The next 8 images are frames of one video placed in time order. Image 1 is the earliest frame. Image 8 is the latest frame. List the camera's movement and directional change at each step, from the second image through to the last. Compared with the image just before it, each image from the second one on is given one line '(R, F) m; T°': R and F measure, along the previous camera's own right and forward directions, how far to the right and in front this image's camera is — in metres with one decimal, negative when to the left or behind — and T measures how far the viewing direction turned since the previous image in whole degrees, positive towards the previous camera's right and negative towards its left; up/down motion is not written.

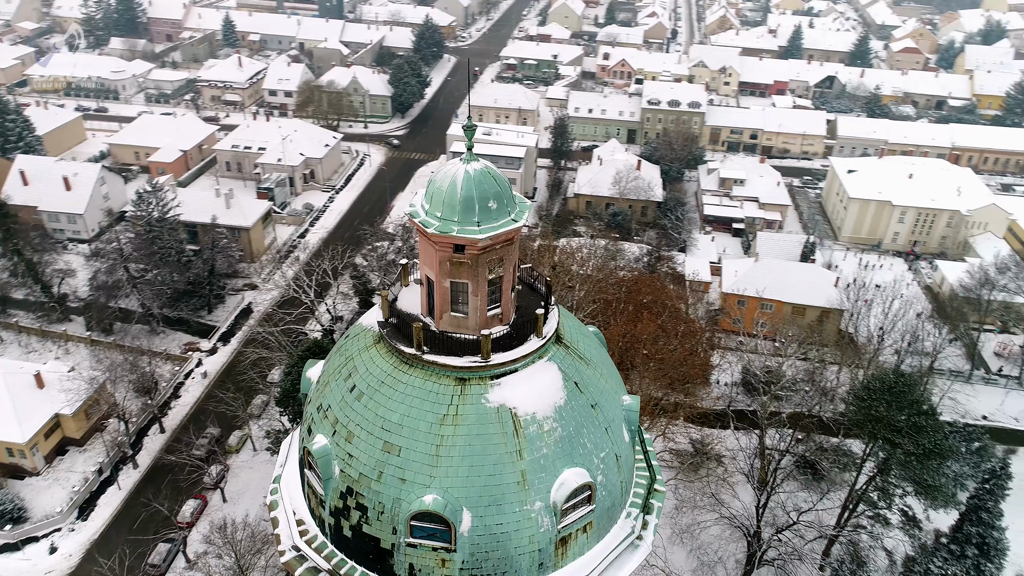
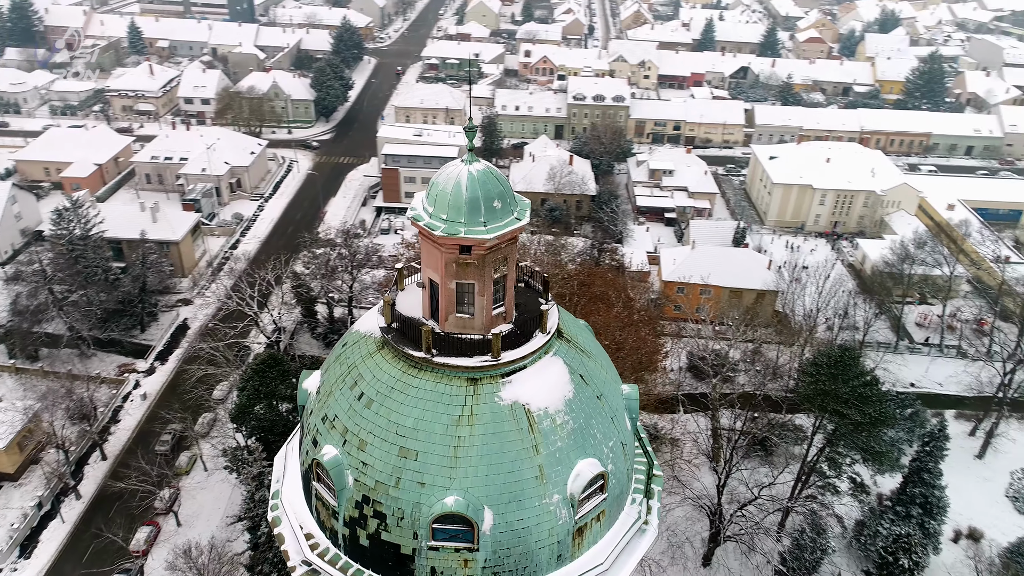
(-1.2, -0.1) m; +6°
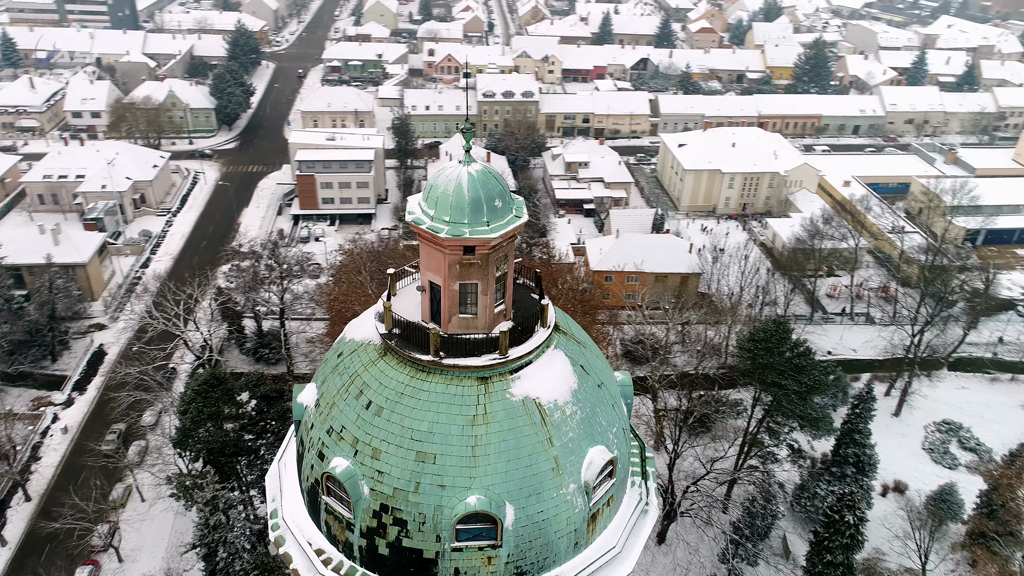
(-1.5, -0.1) m; +7°
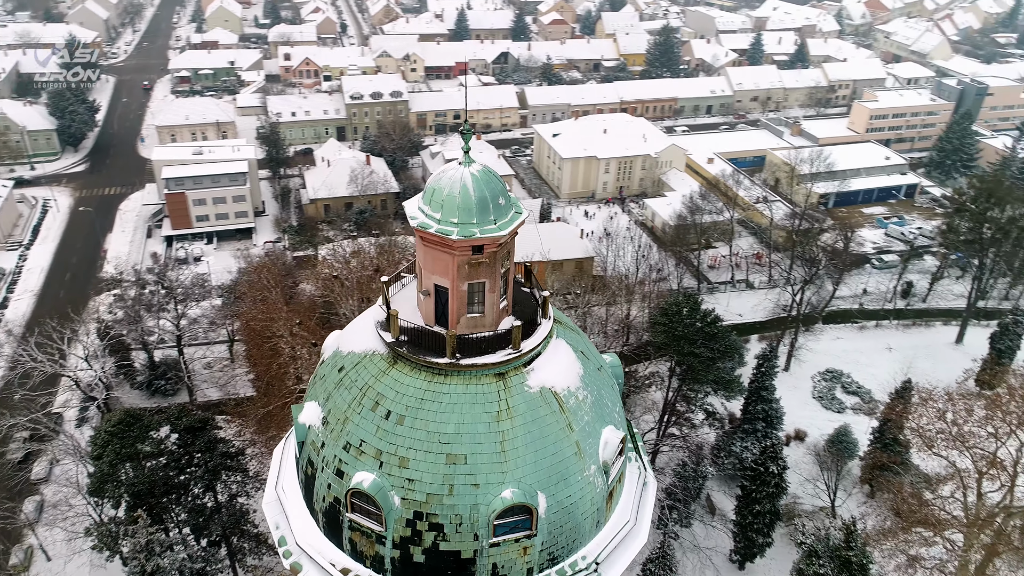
(-2.2, 0.0) m; +10°
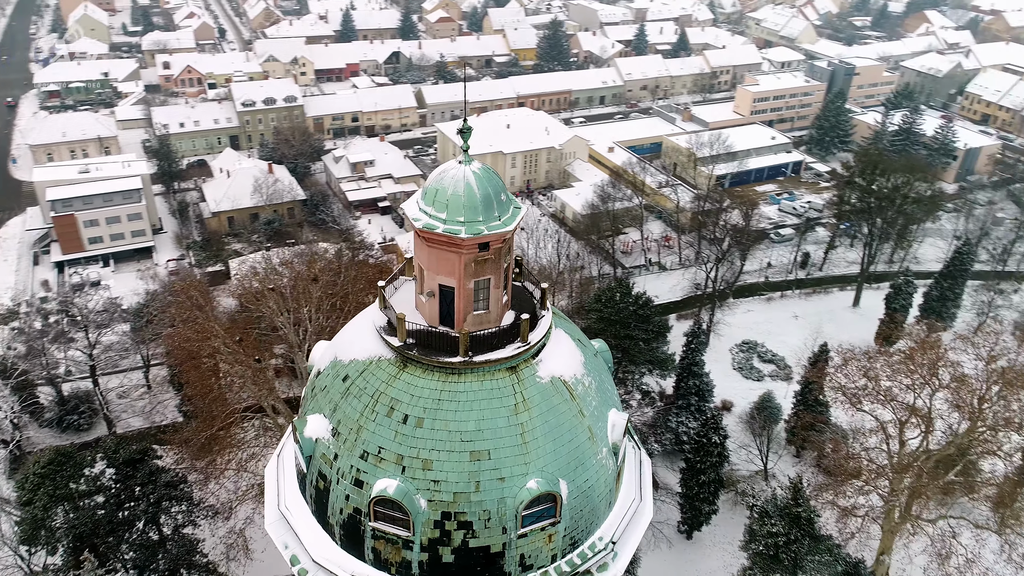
(-1.7, -0.1) m; +8°
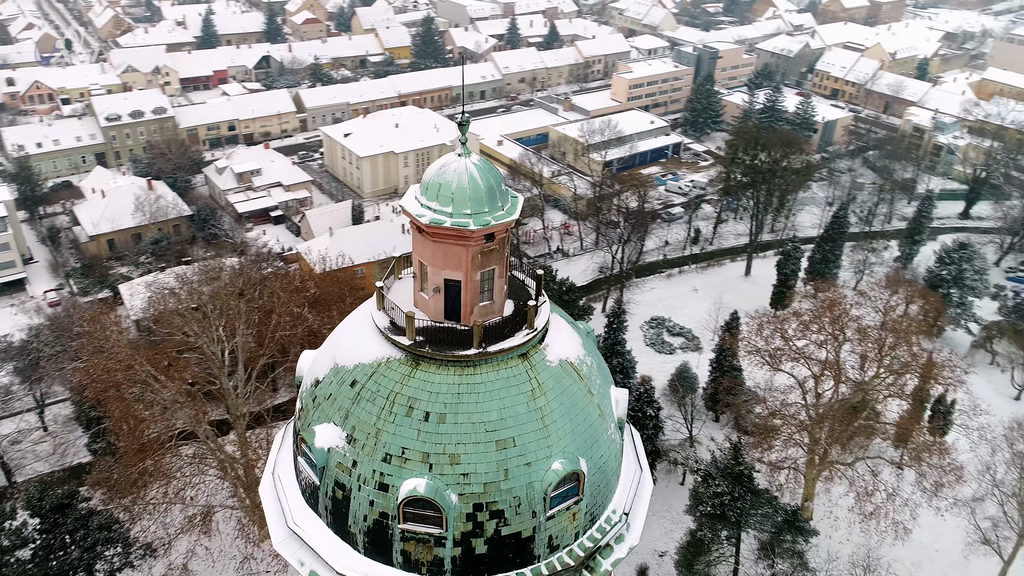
(-2.0, 0.0) m; +9°
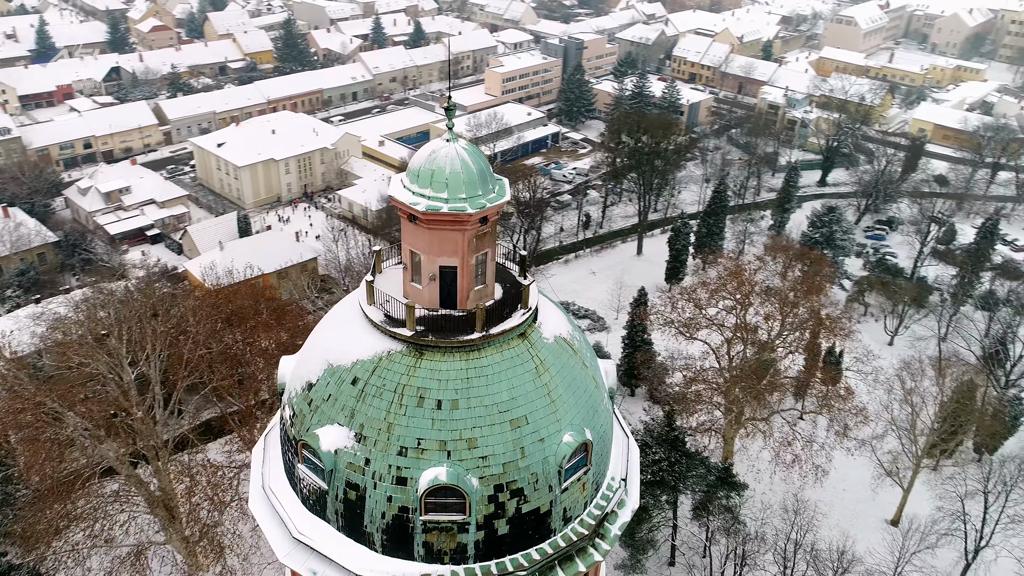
(-1.9, 0.0) m; +9°
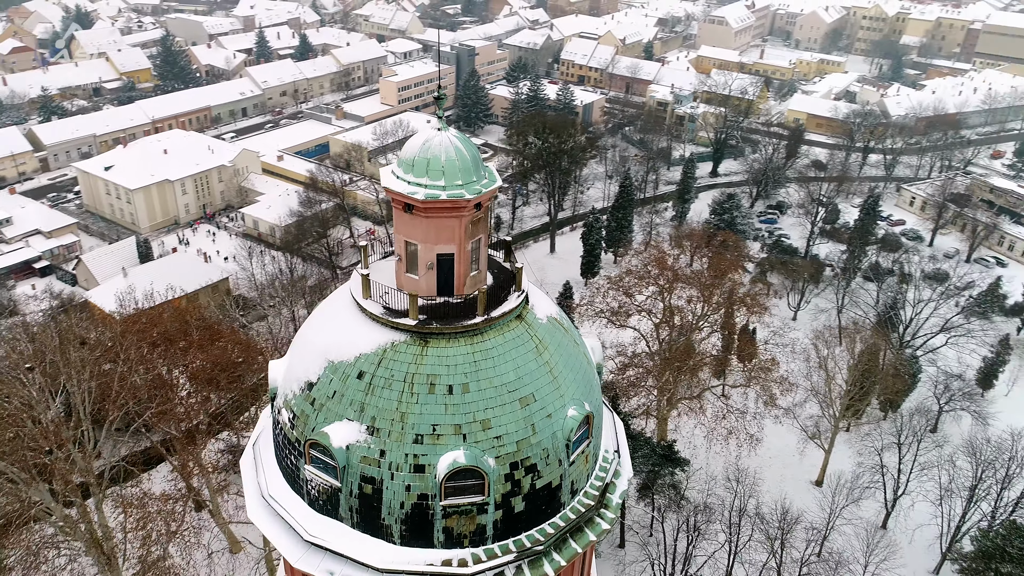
(-1.6, -0.2) m; +8°
